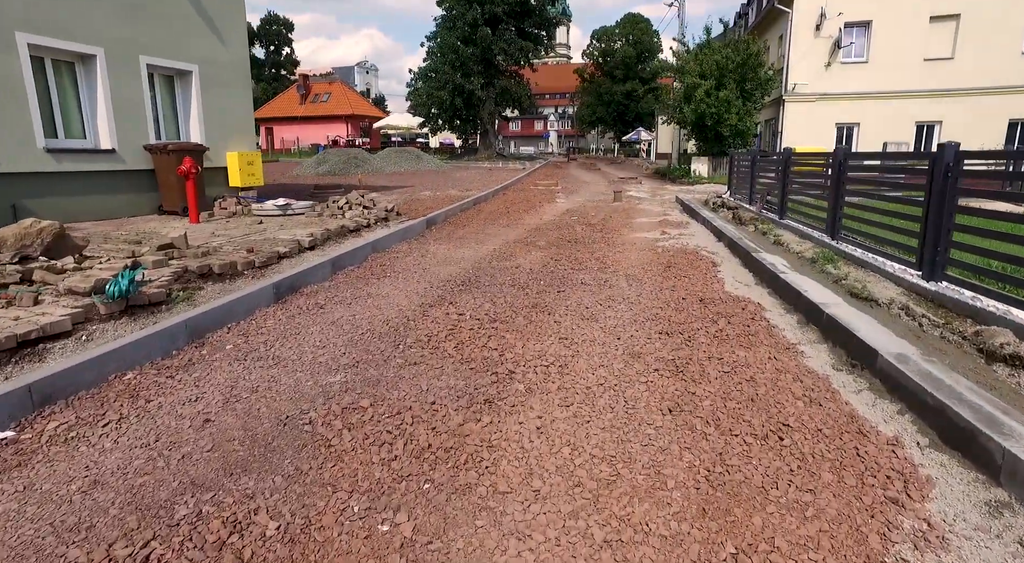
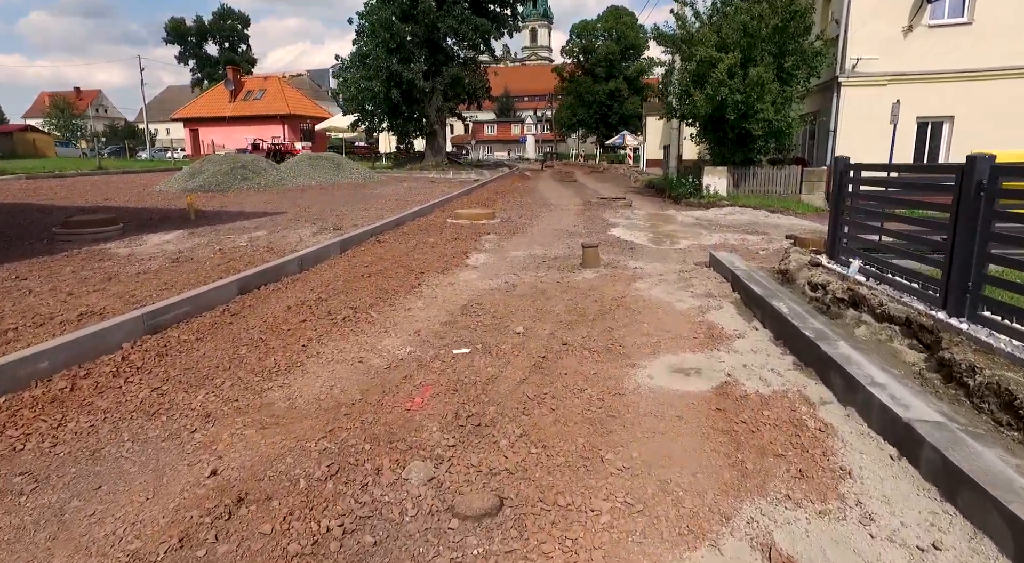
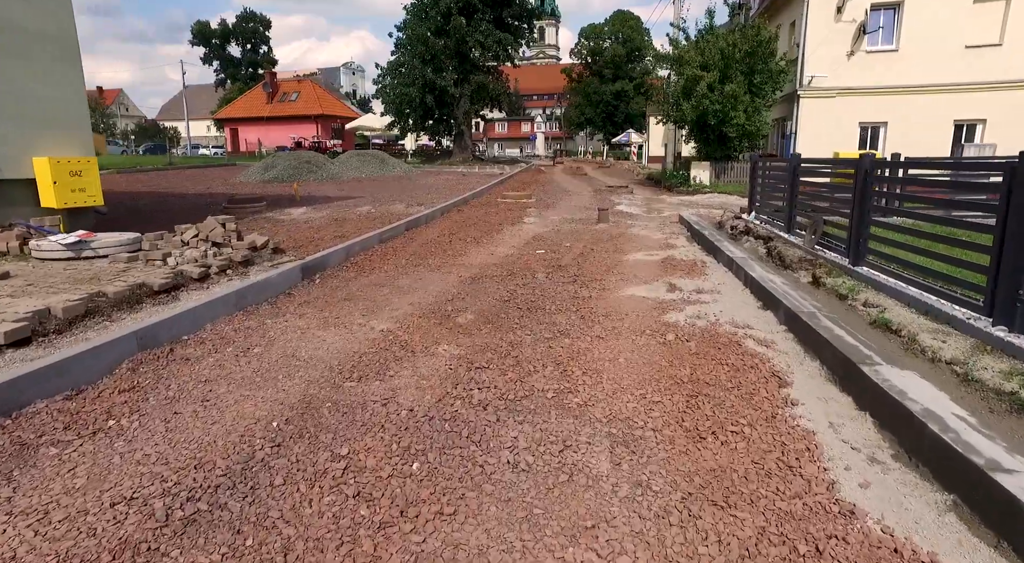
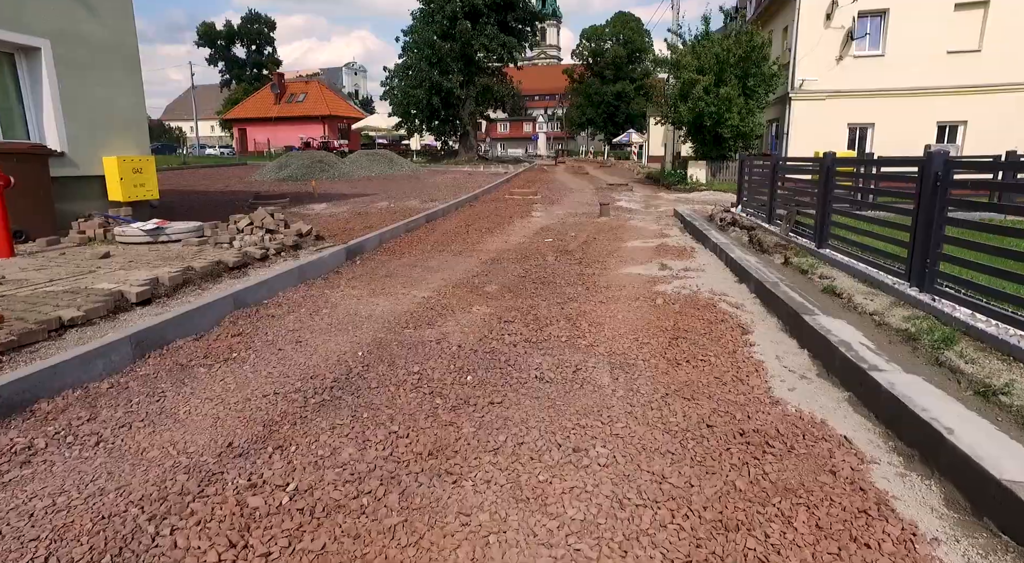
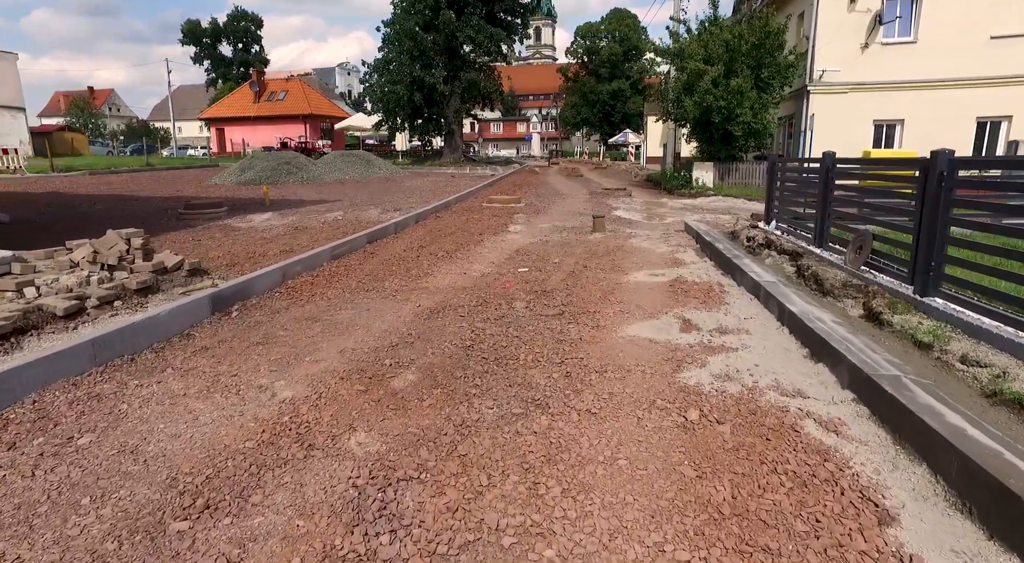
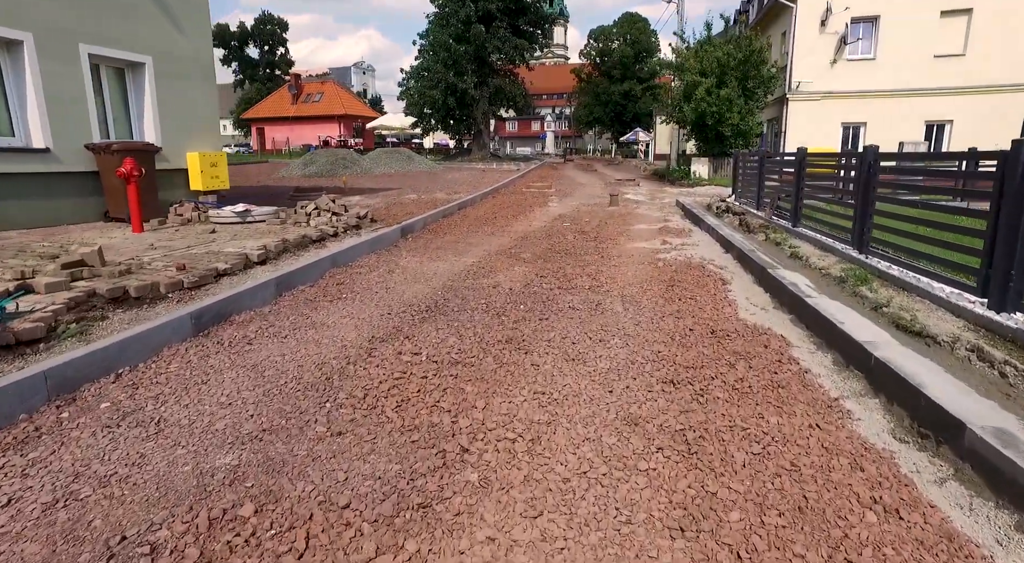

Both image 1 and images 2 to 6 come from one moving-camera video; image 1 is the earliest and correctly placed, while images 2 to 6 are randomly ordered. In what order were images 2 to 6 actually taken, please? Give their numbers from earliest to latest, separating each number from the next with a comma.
6, 4, 3, 5, 2
